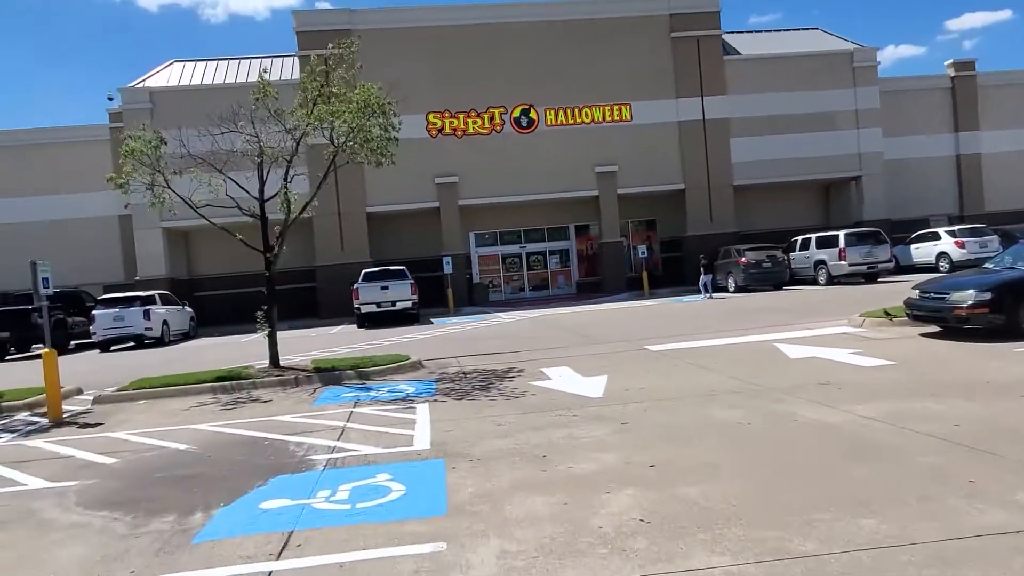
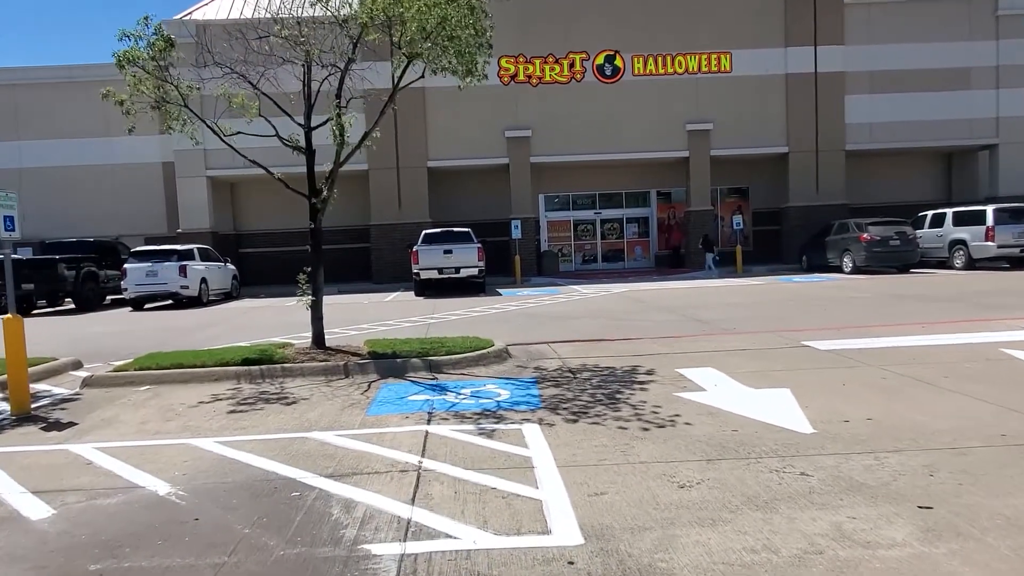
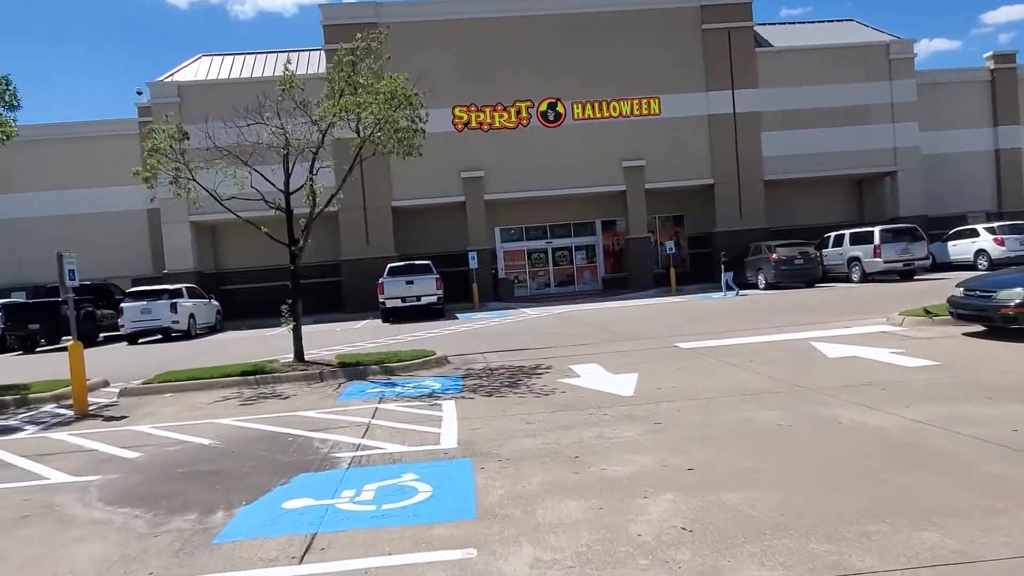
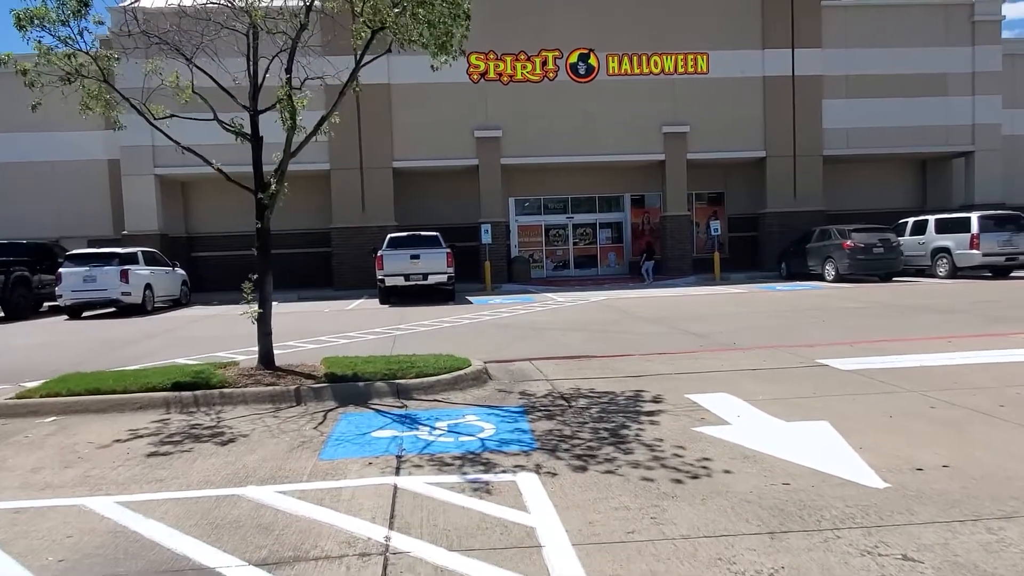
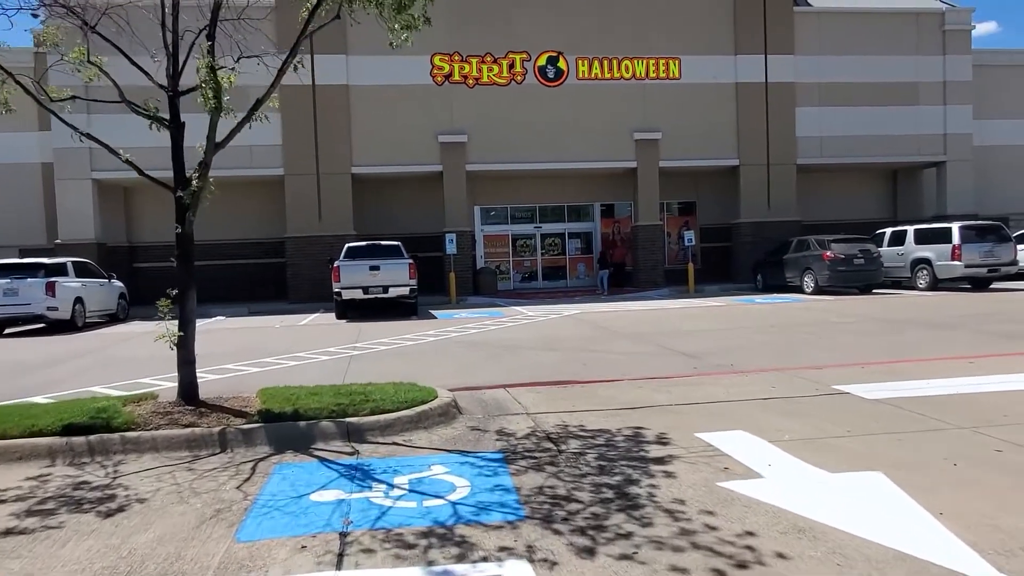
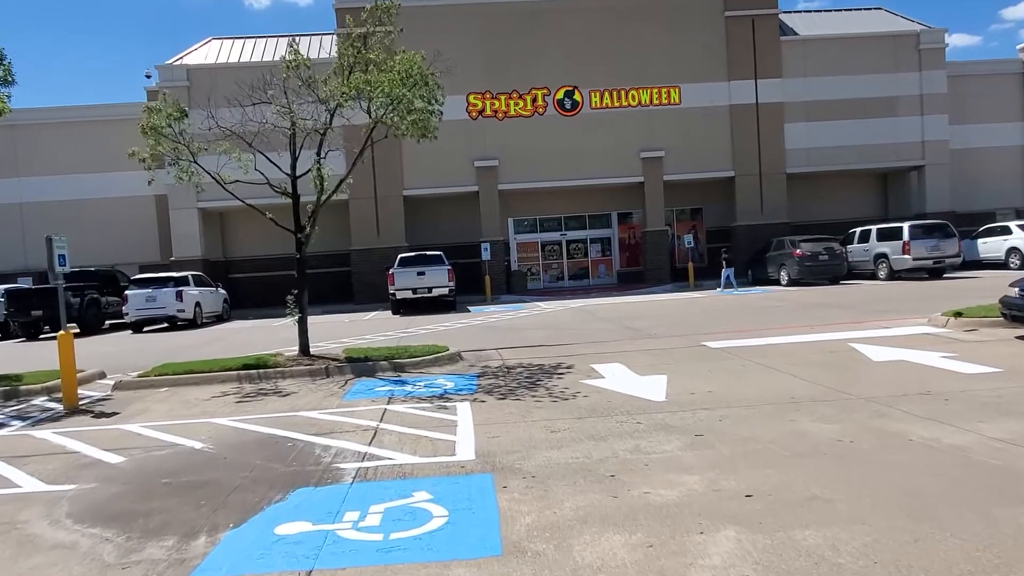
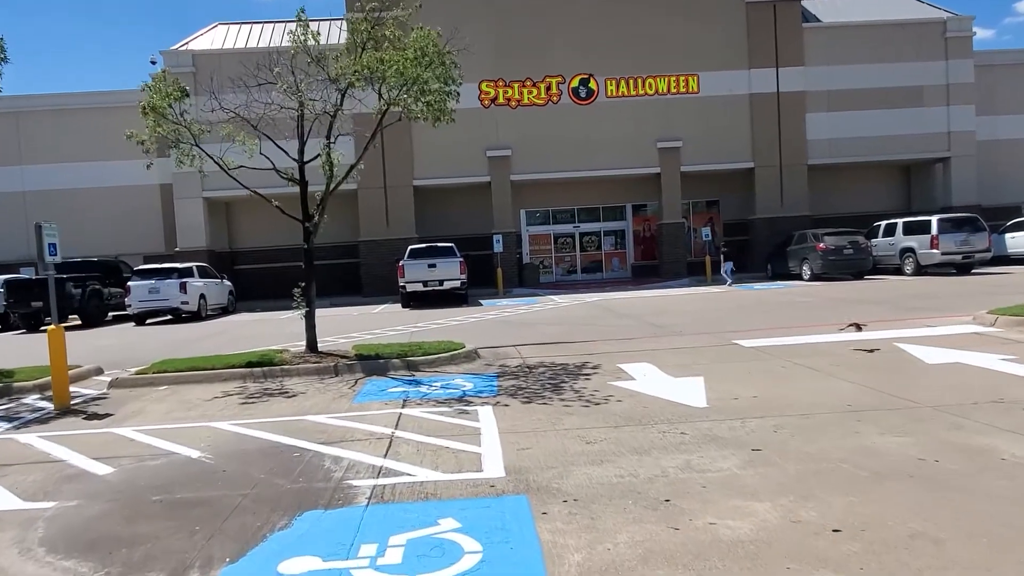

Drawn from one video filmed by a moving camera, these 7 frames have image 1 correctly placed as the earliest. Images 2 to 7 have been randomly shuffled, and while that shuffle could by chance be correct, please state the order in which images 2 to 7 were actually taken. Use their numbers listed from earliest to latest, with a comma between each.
3, 6, 7, 2, 4, 5
